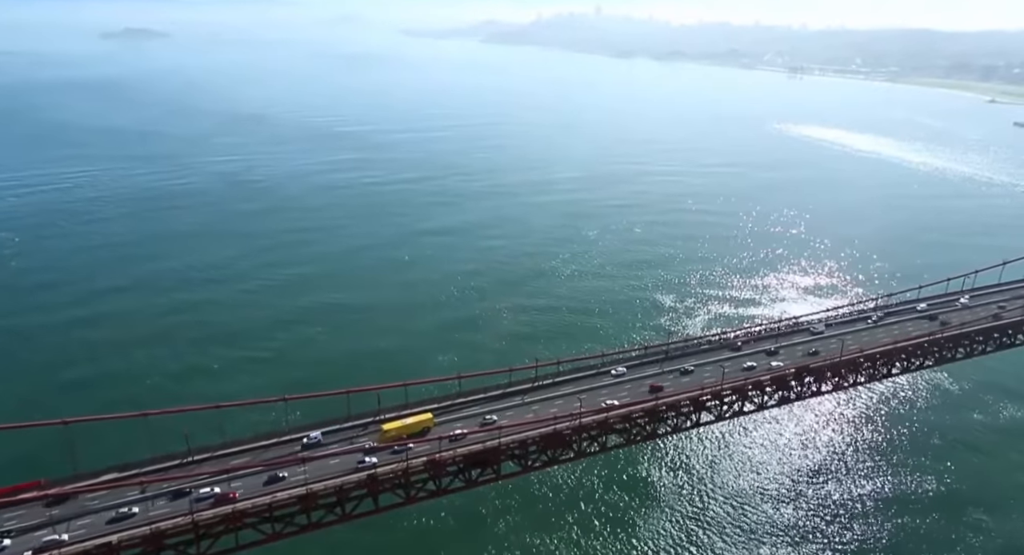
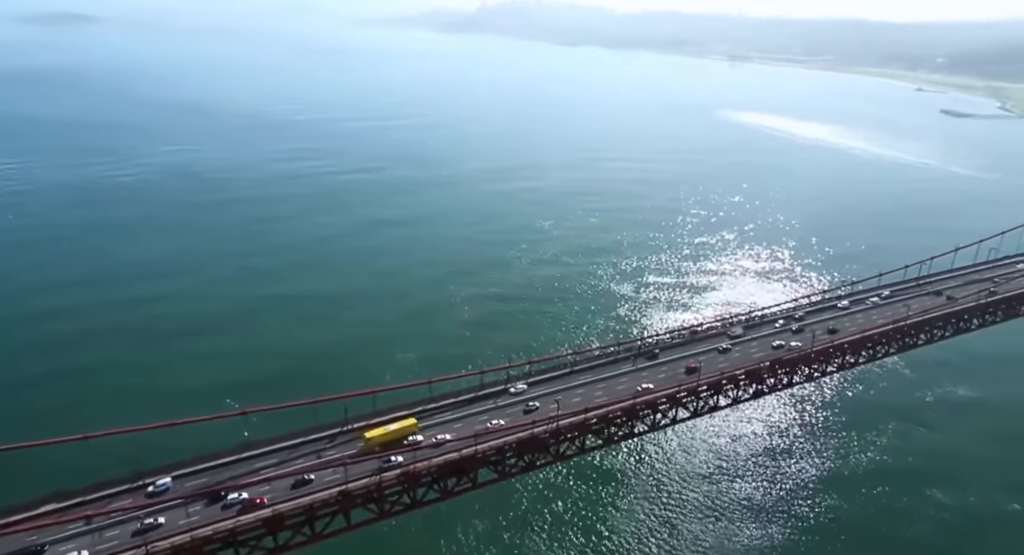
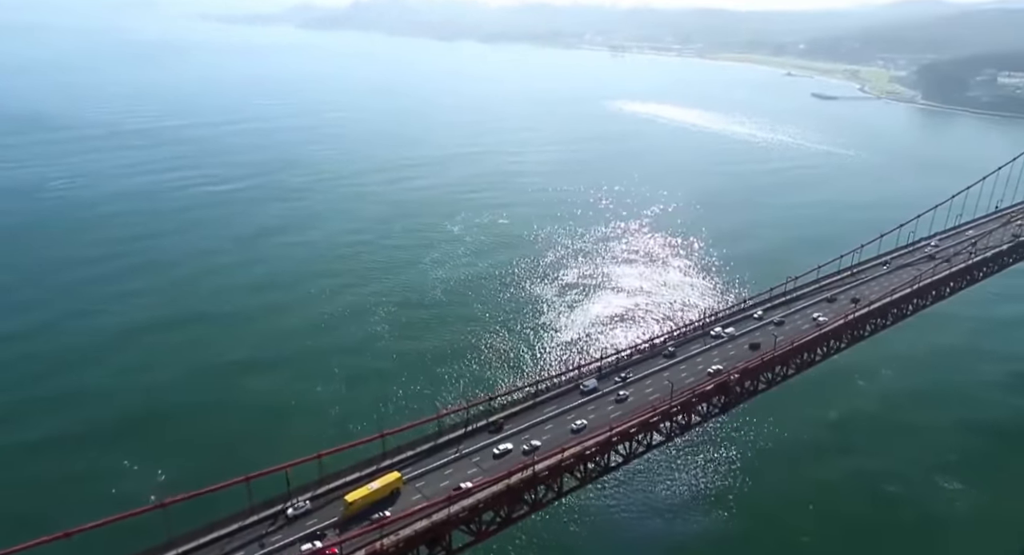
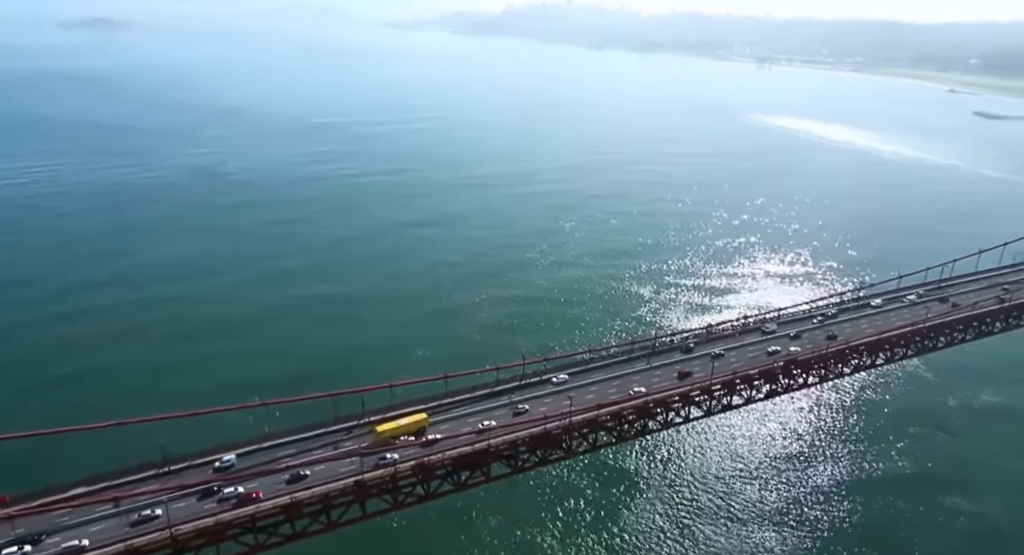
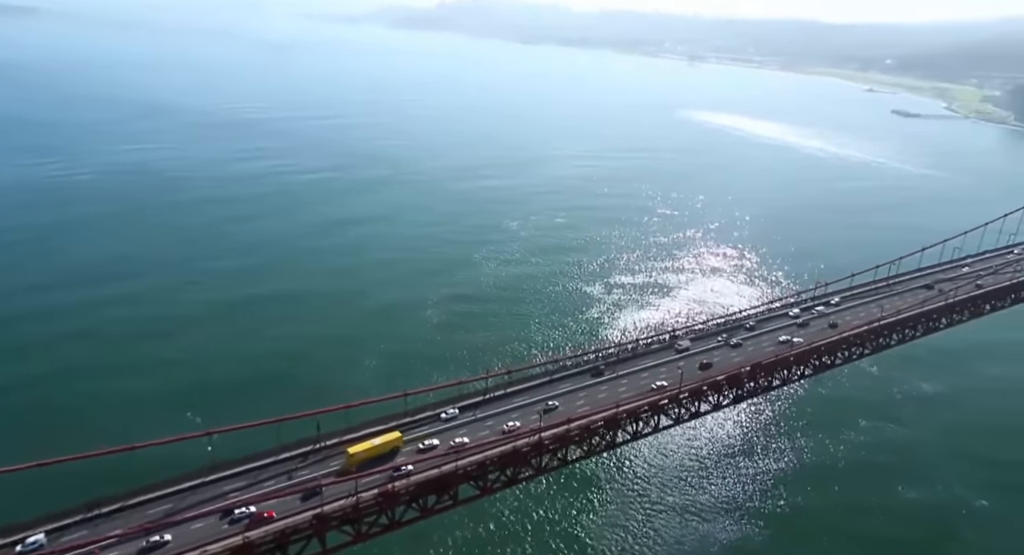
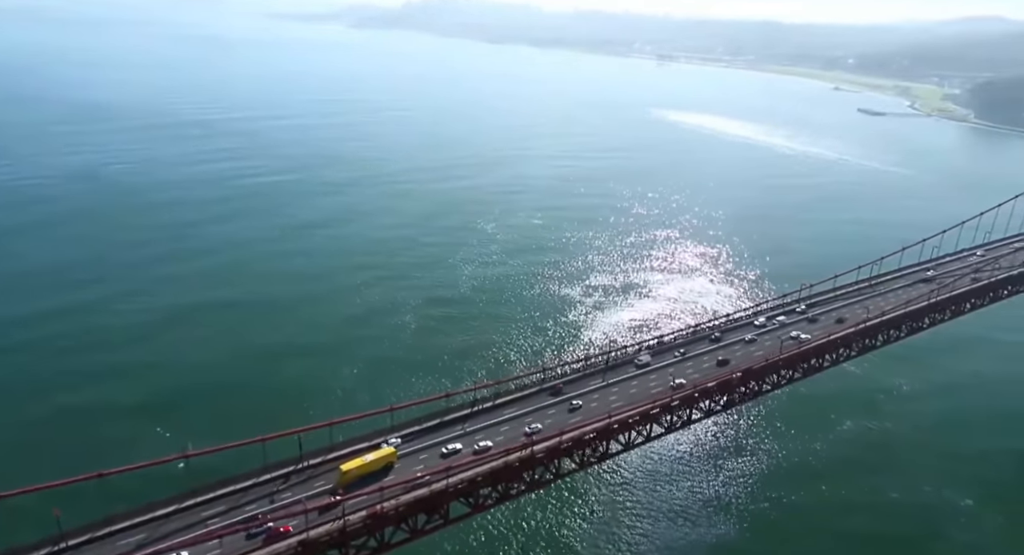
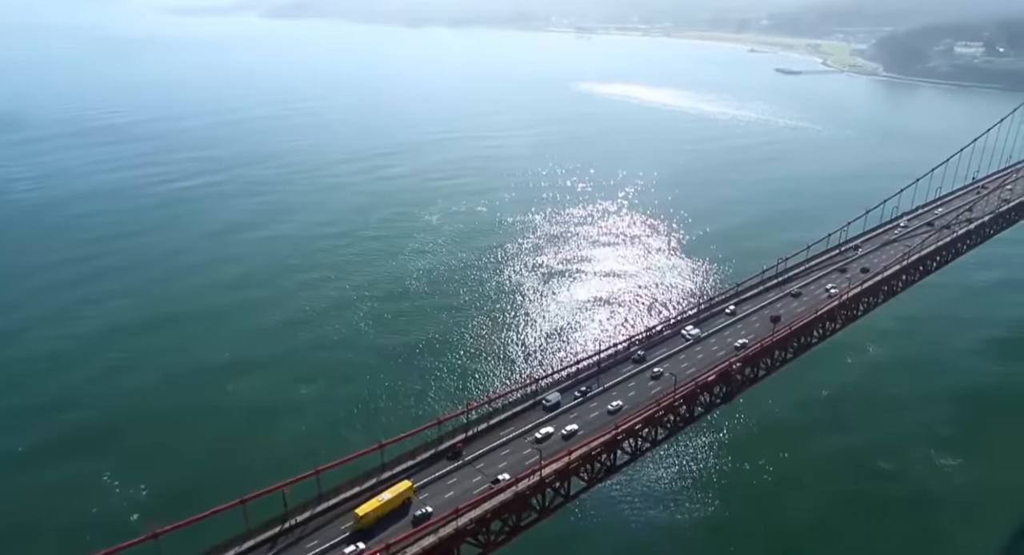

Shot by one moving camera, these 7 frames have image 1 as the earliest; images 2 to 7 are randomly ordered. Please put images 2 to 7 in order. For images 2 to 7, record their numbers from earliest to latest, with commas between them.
4, 2, 5, 6, 3, 7
